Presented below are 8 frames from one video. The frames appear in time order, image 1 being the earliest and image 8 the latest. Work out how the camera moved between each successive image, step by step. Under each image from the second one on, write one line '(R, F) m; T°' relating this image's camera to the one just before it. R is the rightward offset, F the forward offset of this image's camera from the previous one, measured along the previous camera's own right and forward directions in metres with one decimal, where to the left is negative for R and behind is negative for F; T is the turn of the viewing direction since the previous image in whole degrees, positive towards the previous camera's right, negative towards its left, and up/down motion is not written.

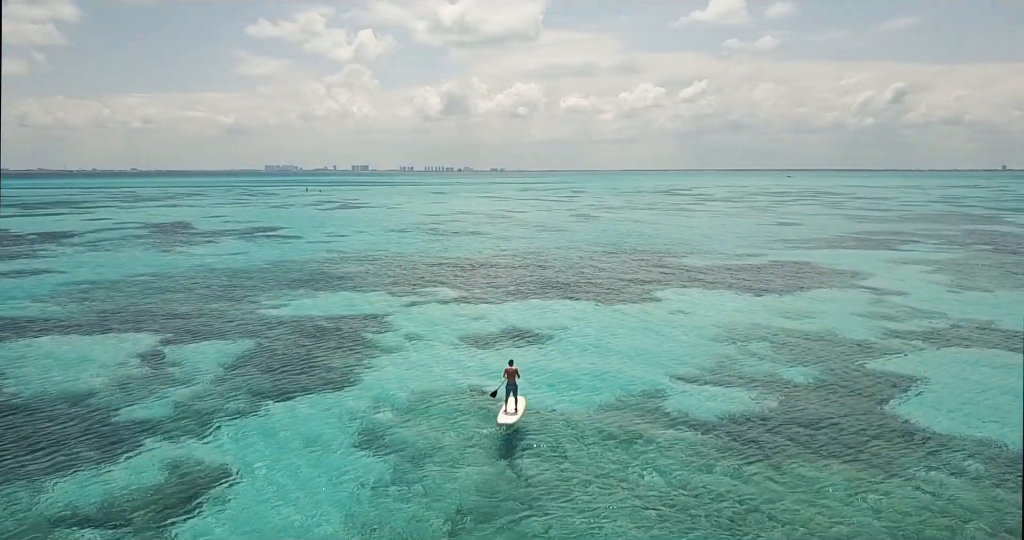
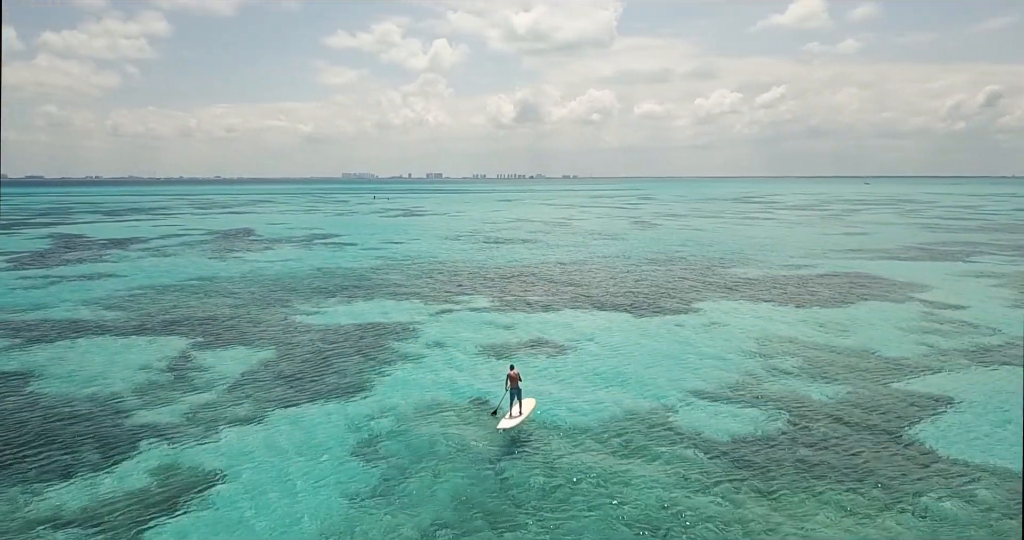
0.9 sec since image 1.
(+2.2, +0.4) m; -5°
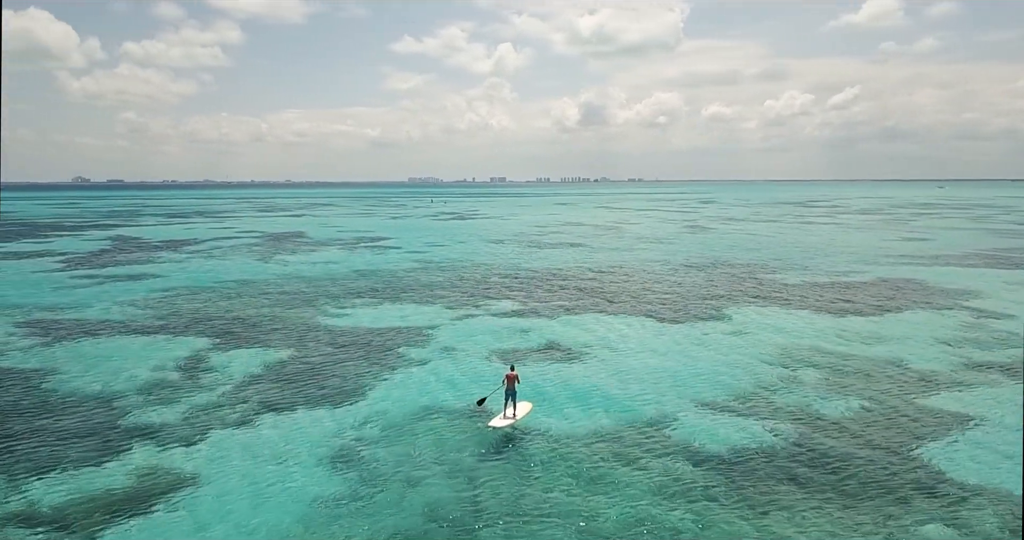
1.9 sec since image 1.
(+2.2, +0.5) m; -4°
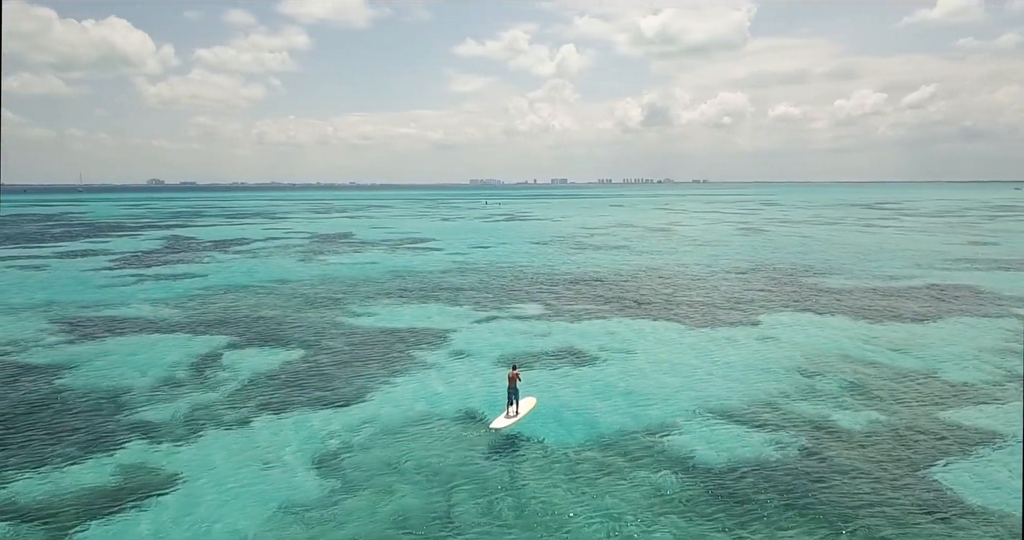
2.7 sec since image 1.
(+2.0, +0.8) m; -4°
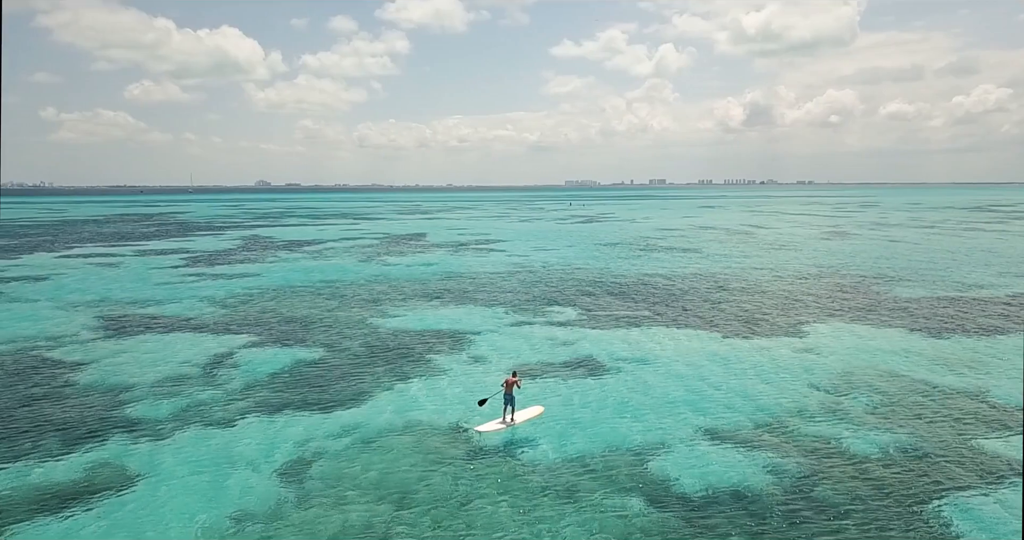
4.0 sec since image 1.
(+3.2, +1.2) m; -7°
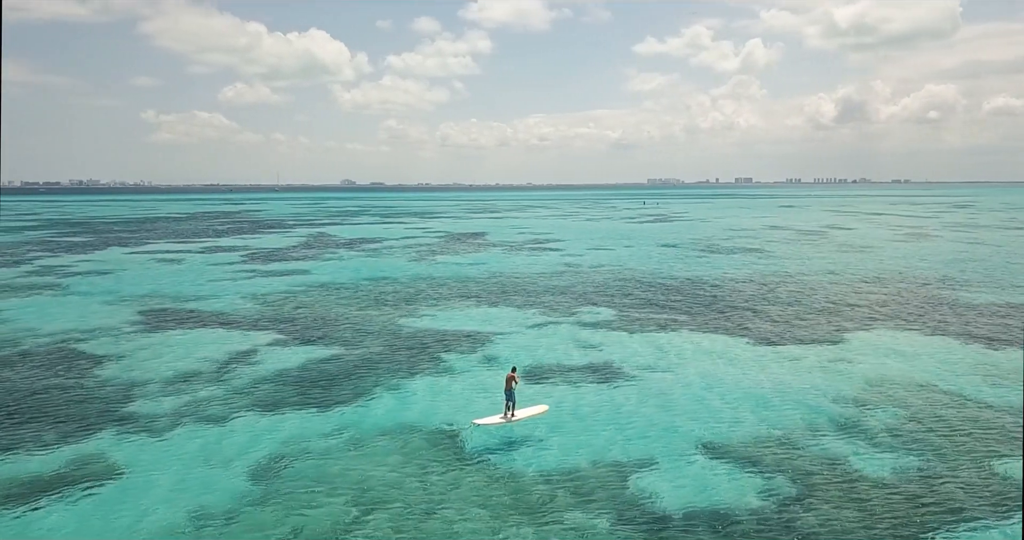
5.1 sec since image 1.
(+2.6, +1.0) m; -6°
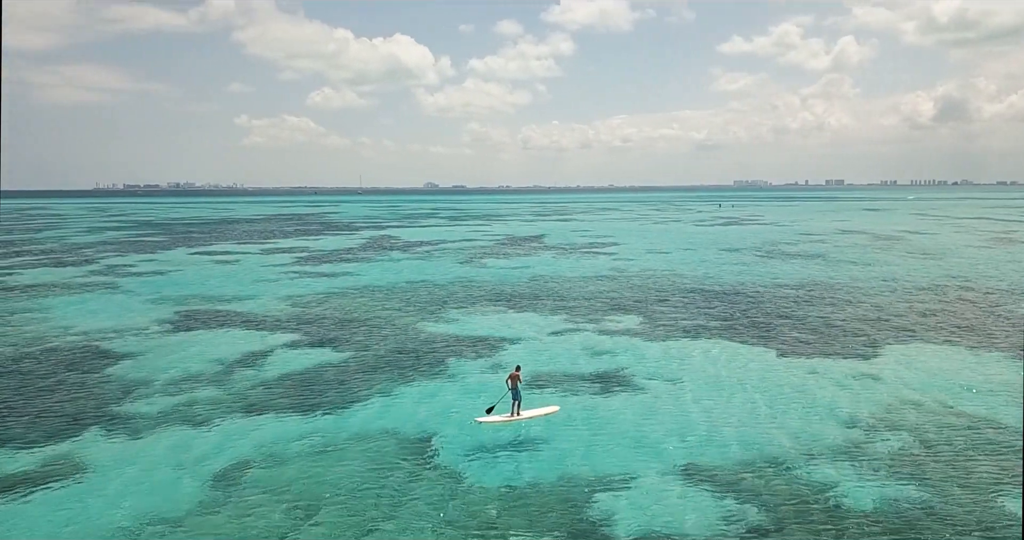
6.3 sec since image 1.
(+2.9, +0.9) m; -6°
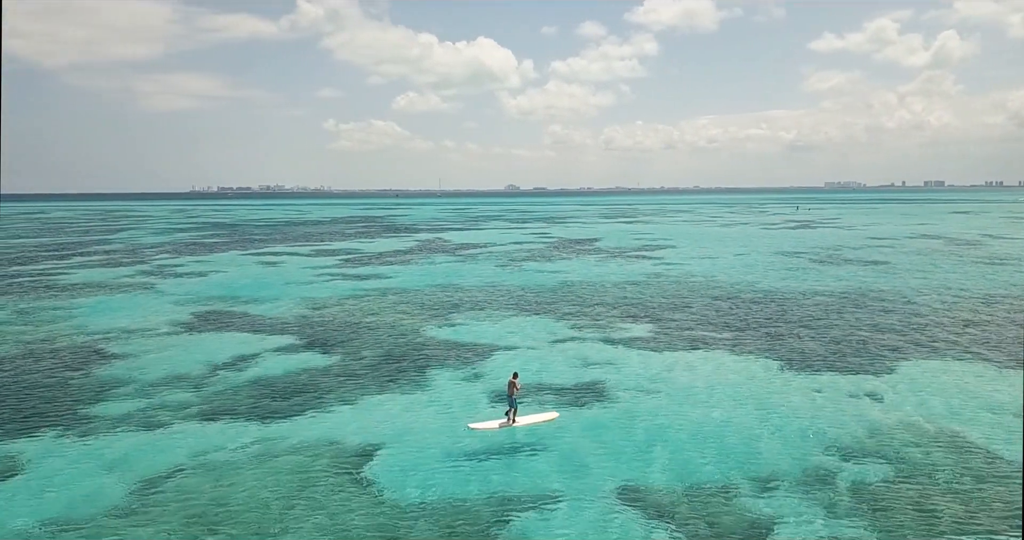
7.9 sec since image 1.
(+3.9, +1.2) m; -6°
